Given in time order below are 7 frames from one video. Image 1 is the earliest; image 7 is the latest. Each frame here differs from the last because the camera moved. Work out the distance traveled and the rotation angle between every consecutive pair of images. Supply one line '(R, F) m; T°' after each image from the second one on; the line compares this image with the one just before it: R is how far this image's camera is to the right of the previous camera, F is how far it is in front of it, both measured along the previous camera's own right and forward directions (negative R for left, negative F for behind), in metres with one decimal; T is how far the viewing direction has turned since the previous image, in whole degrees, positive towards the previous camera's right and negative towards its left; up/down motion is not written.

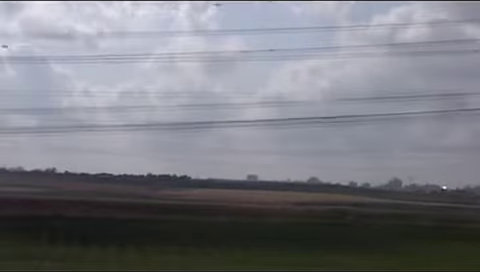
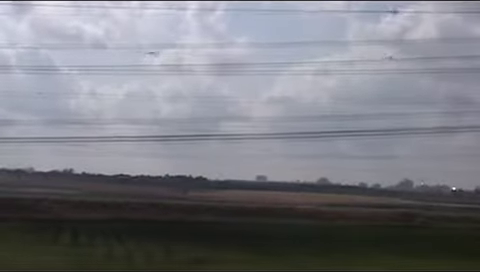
(-0.3, -0.7) m; -1°
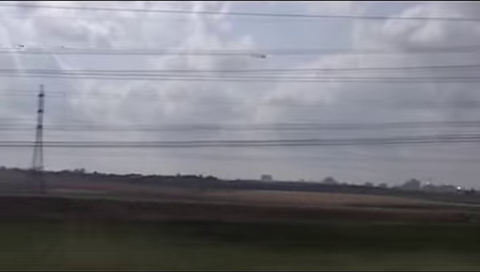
(-0.4, +0.1) m; 0°
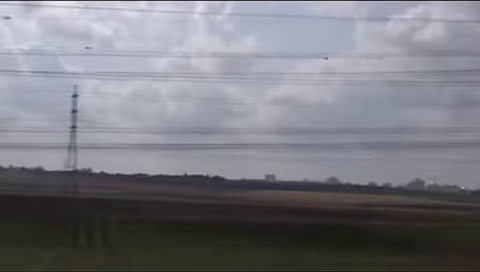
(-0.2, -0.2) m; 0°
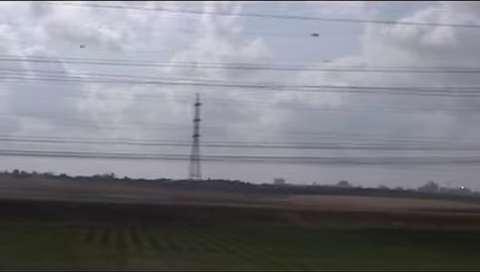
(-1.0, -0.1) m; -1°
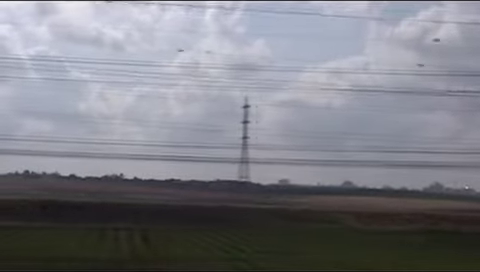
(-0.4, 0.0) m; 0°
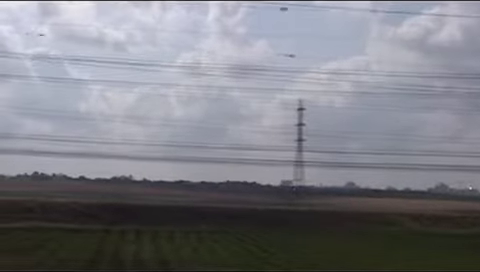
(-0.5, +0.2) m; 0°
